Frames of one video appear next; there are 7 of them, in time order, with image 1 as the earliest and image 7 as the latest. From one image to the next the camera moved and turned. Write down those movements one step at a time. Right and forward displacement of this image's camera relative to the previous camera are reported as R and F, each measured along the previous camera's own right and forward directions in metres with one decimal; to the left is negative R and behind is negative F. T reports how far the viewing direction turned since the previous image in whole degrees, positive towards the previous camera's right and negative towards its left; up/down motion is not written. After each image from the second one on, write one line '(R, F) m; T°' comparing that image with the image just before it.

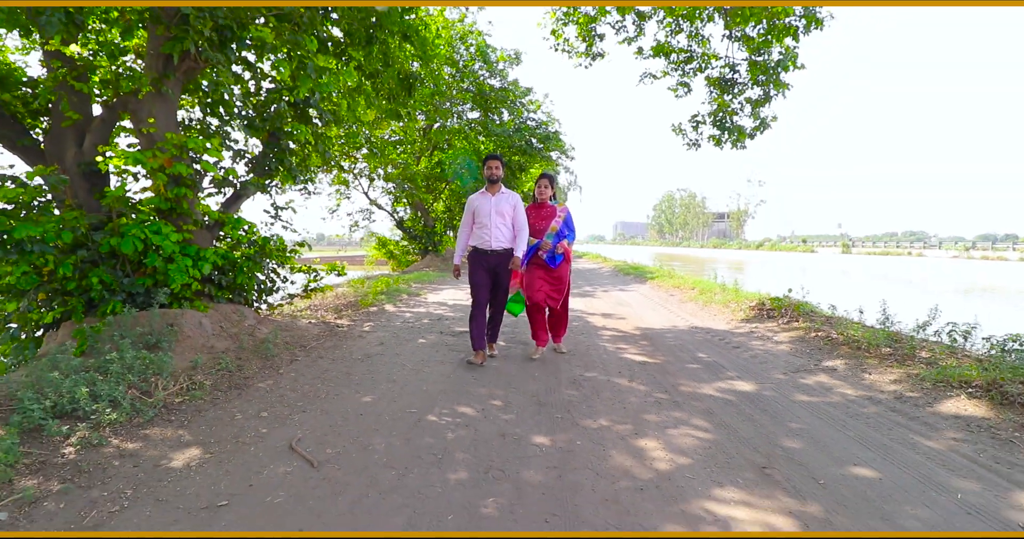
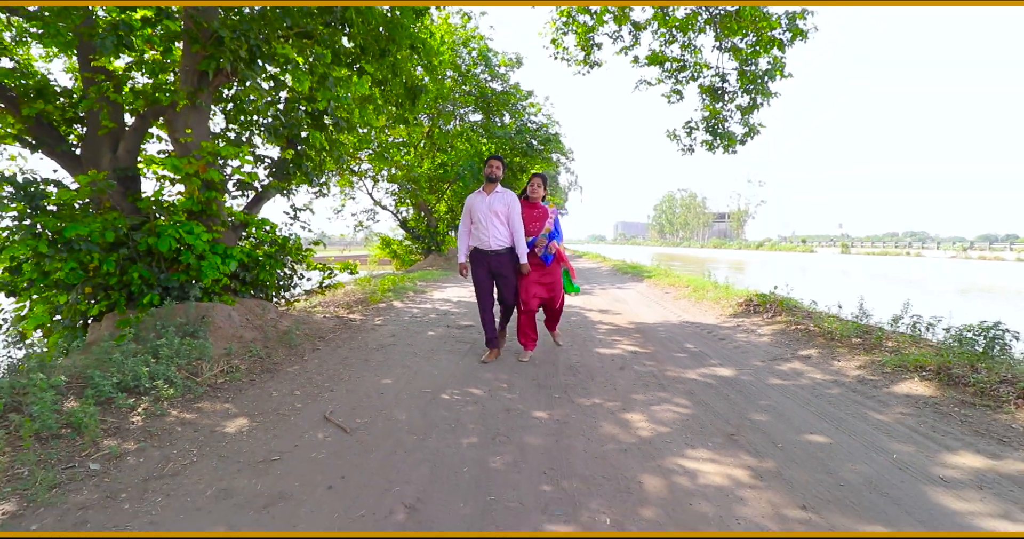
(0.0, -0.4) m; 0°
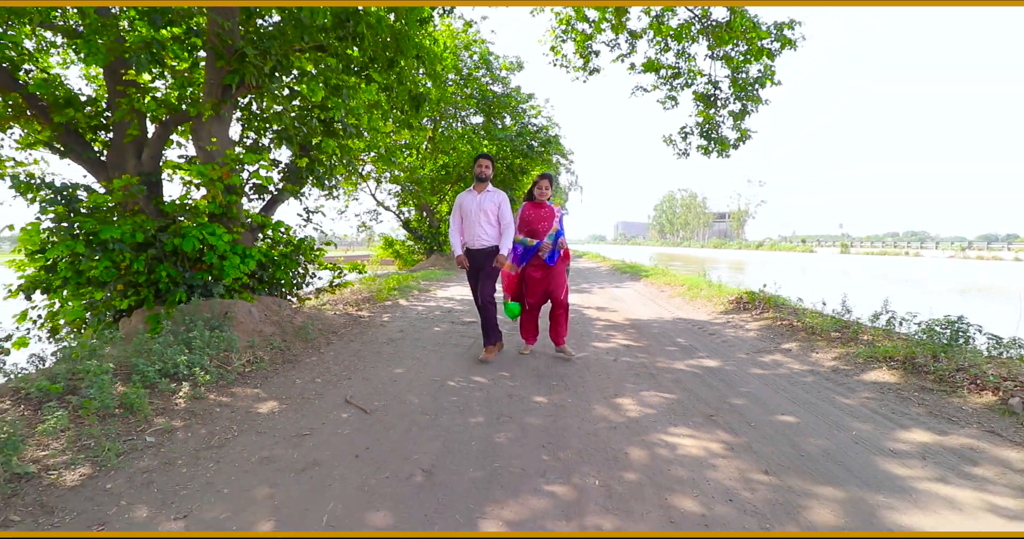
(0.0, -0.4) m; 0°
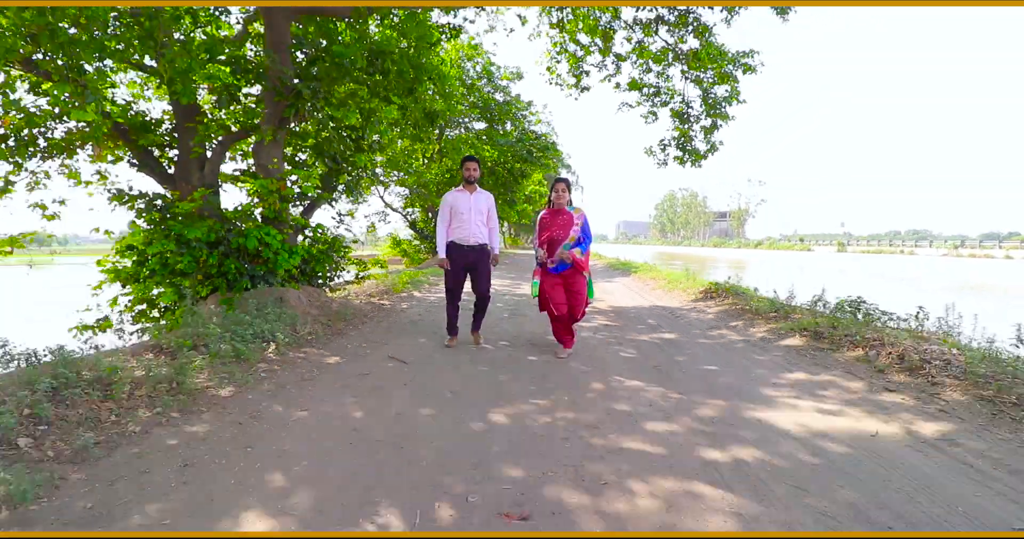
(0.0, -1.3) m; 0°
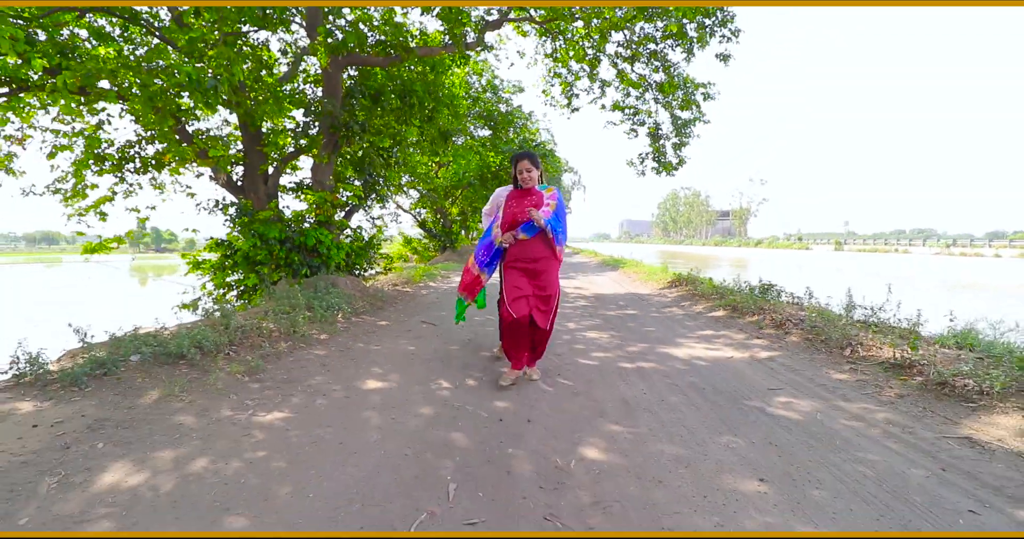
(+0.1, -1.9) m; 0°
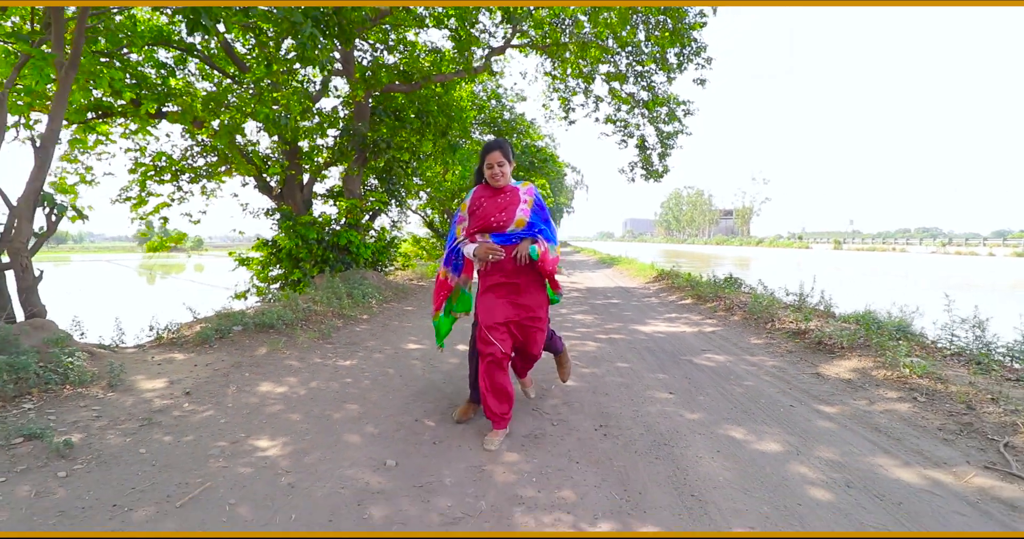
(0.0, -1.5) m; 0°
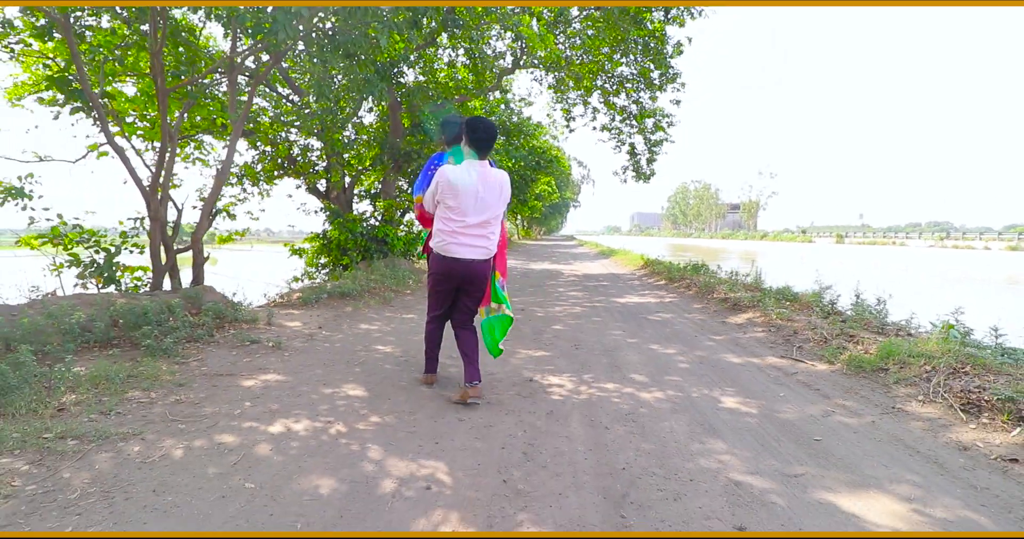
(0.0, -2.2) m; -1°
